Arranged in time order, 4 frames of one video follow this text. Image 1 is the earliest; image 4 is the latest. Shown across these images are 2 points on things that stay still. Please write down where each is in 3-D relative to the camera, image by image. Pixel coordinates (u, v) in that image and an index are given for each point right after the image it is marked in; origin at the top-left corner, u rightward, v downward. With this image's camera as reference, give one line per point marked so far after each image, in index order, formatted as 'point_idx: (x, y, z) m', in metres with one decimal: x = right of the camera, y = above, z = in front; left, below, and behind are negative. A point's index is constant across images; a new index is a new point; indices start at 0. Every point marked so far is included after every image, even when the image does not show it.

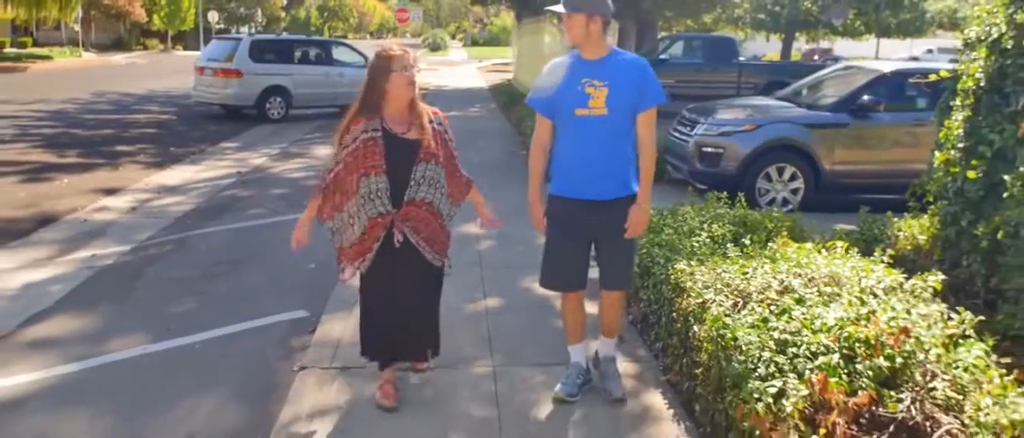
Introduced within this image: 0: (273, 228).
0: (-1.5, -0.1, +9.5) m
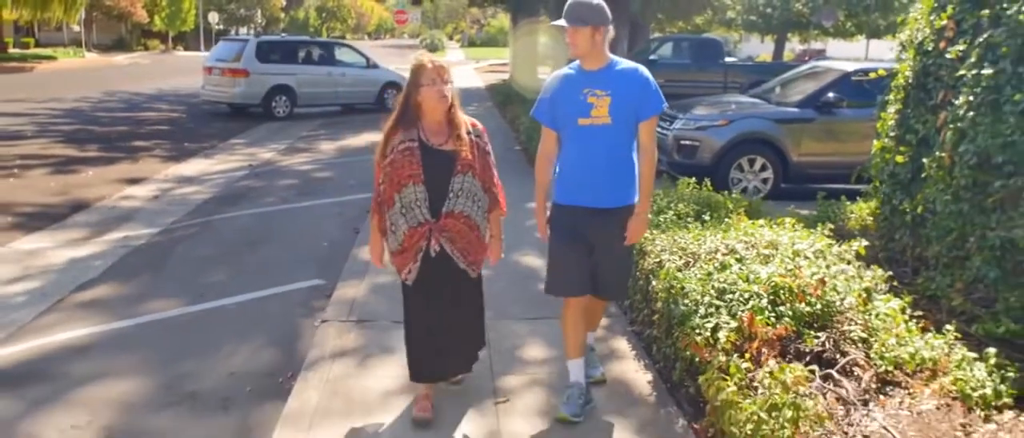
0: (-1.5, 0.0, +10.4) m
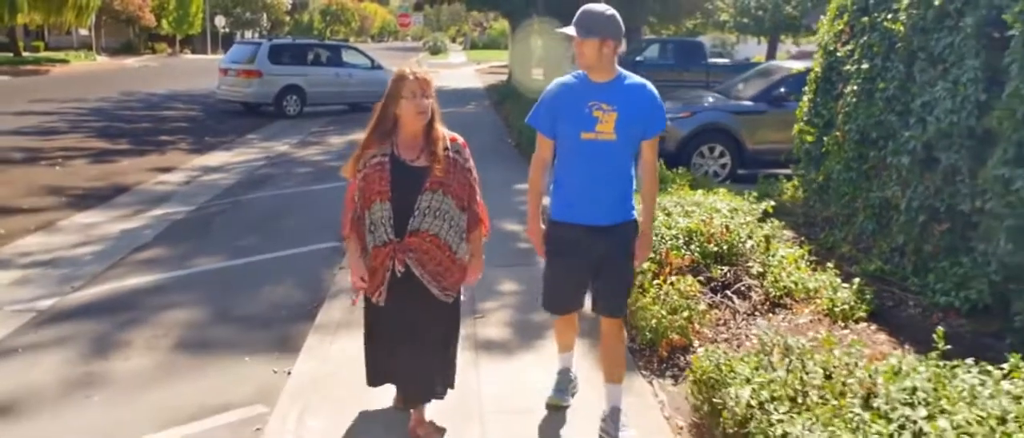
0: (-1.6, +0.2, +11.9) m
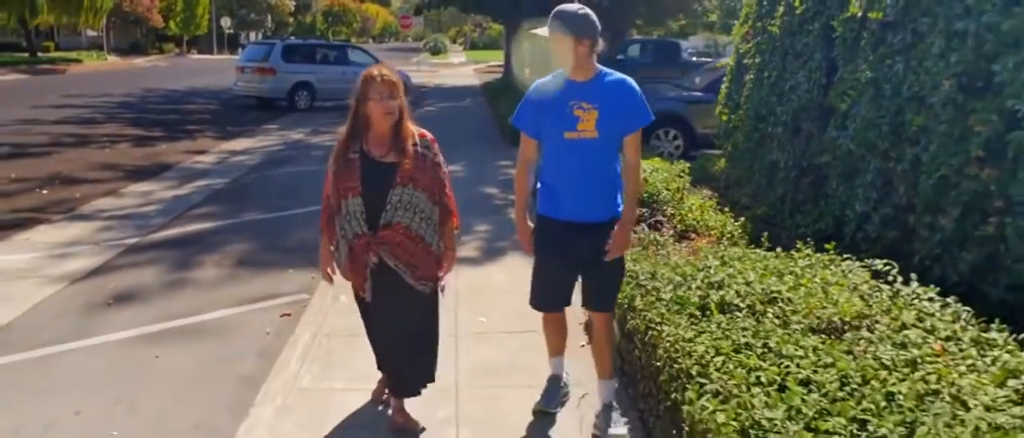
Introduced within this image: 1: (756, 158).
0: (-1.7, +0.4, +14.1) m
1: (+1.5, +0.4, +9.5) m
